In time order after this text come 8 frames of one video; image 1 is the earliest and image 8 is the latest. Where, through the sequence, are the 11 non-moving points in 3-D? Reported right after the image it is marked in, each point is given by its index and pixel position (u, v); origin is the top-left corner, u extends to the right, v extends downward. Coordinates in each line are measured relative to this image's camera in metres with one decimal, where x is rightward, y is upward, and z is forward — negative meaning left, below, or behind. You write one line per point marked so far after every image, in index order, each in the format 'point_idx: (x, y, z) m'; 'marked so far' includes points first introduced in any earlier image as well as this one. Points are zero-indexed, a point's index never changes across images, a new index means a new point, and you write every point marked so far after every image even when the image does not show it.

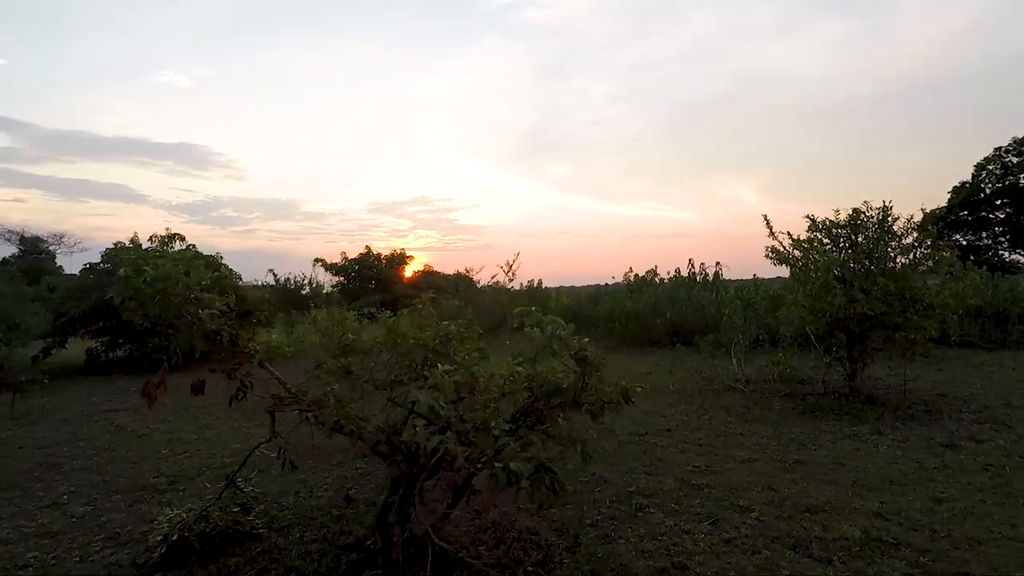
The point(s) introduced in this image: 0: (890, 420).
0: (+4.5, -1.6, +6.9) m
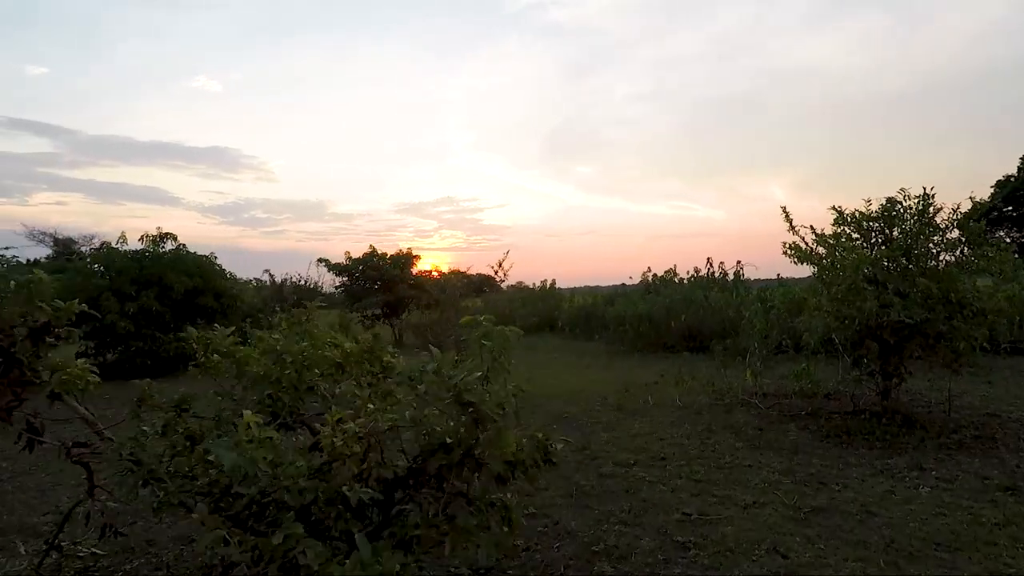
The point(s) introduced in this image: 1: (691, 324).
0: (+4.2, -1.6, +5.7) m
1: (+4.8, -1.0, +15.2) m
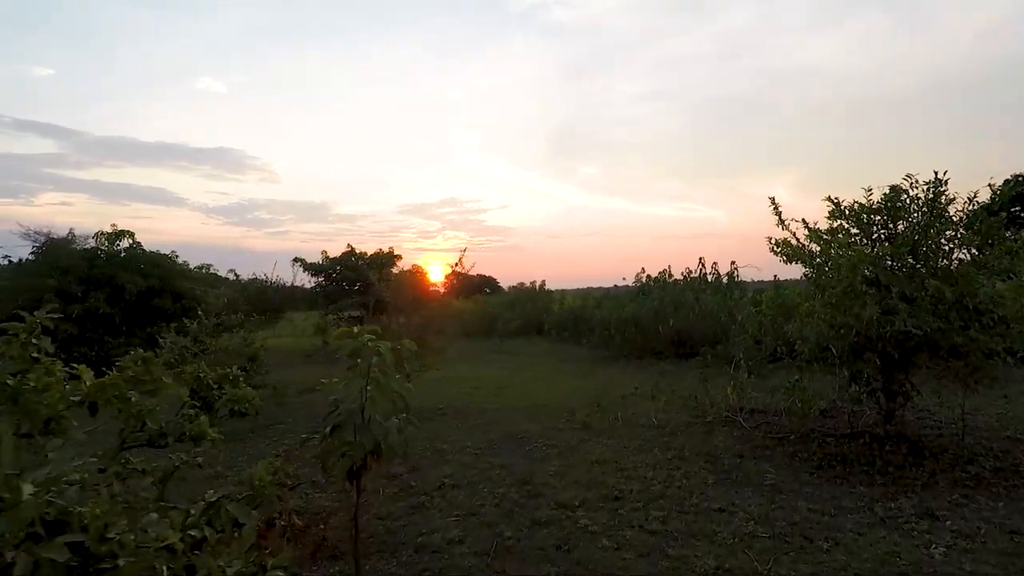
0: (+3.5, -1.7, +4.7) m
1: (+4.2, -1.0, +14.2) m
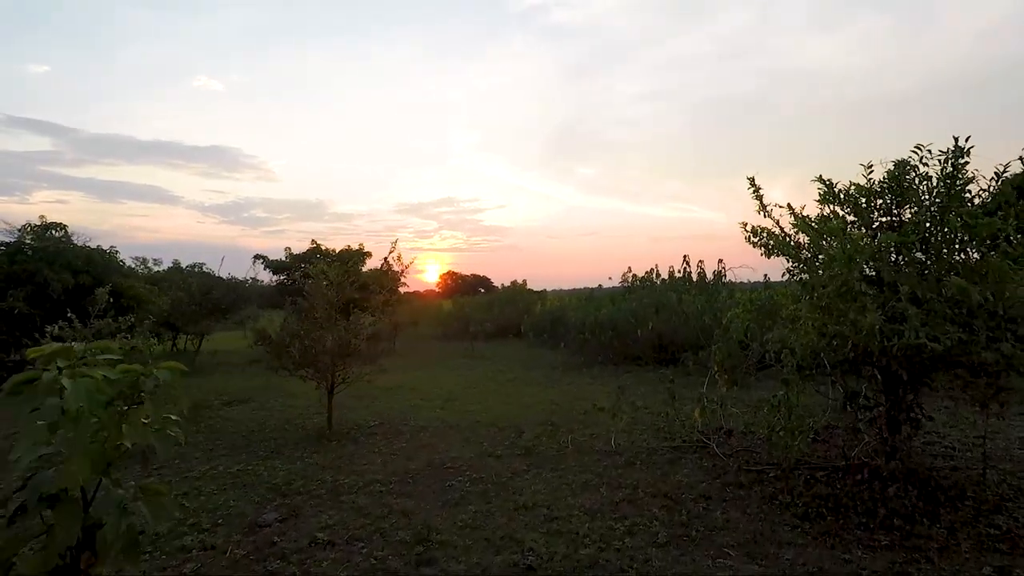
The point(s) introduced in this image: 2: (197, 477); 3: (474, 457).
0: (+2.8, -1.7, +3.5) m
1: (+3.4, -1.0, +13.0) m
2: (-3.1, -1.9, +5.7) m
3: (-0.4, -1.8, +6.1) m
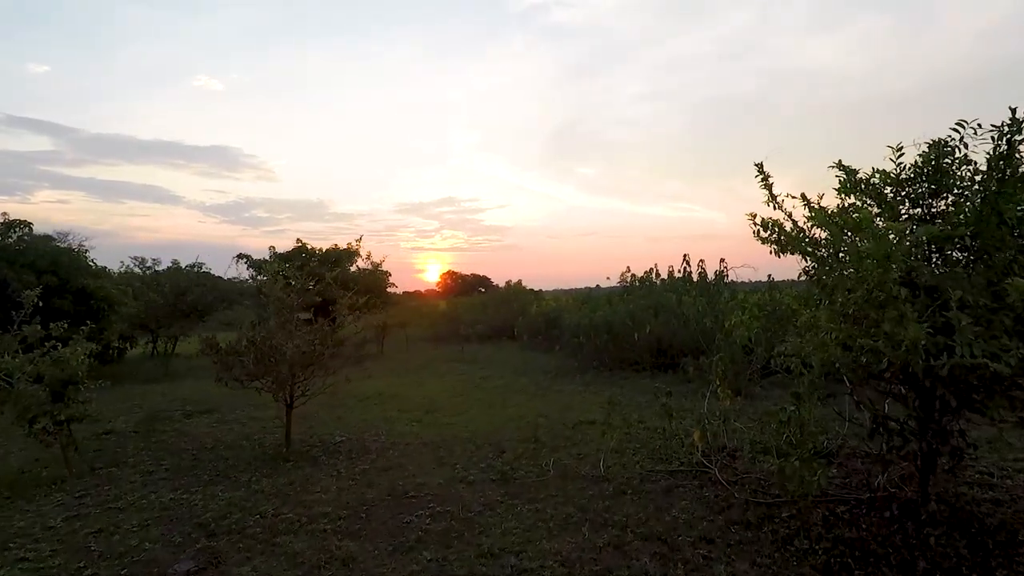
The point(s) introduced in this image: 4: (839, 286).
0: (+2.5, -1.7, +2.8) m
1: (+3.2, -1.0, +12.3) m
2: (-3.3, -1.9, +4.9) m
3: (-0.7, -1.8, +5.3) m
4: (+2.2, 0.0, +3.8) m
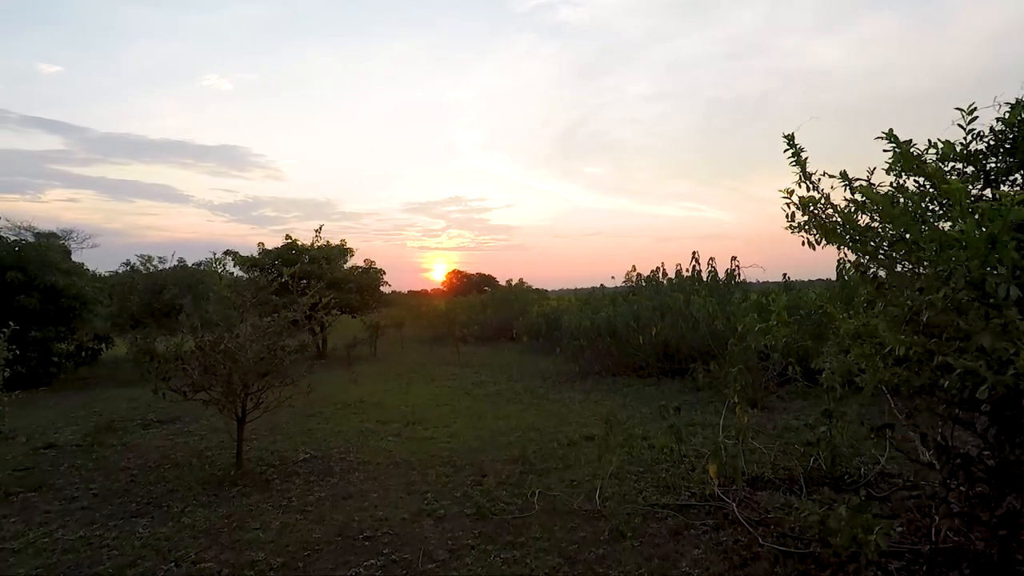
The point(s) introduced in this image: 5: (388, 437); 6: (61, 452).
0: (+2.3, -1.7, +1.9) m
1: (+3.1, -1.0, +11.3) m
2: (-3.5, -1.9, +4.1) m
3: (-0.8, -1.8, +4.5) m
4: (+2.0, 0.0, +2.9) m
5: (-1.6, -1.9, +7.2) m
6: (-5.2, -1.9, +6.7) m
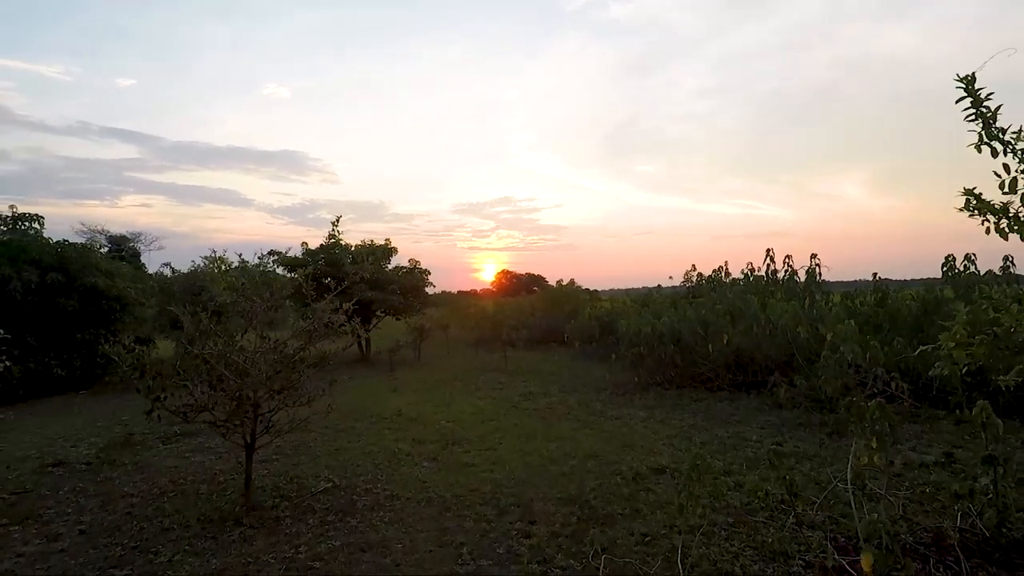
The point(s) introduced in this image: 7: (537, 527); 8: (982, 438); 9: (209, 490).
0: (+2.5, -1.7, +0.6) m
1: (+4.0, -1.0, +10.0) m
2: (-3.2, -1.9, +3.3) m
3: (-0.5, -1.8, +3.5) m
4: (+2.2, 0.0, +1.7) m
5: (-1.0, -1.9, +6.3) m
6: (-4.7, -1.9, +6.1) m
7: (+0.2, -1.8, +4.4) m
8: (+4.3, -1.3, +5.7) m
9: (-2.8, -1.9, +5.3) m
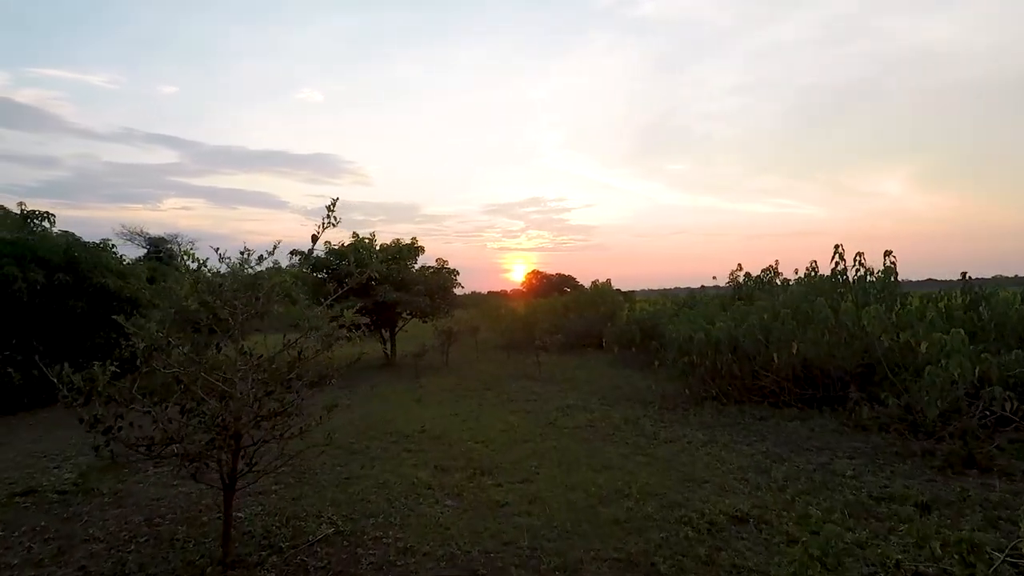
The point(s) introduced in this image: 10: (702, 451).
0: (+2.5, -1.7, -0.6) m
1: (+4.5, -1.1, +8.7) m
2: (-3.0, -1.9, +2.4) m
3: (-0.3, -1.8, +2.4) m
4: (+2.3, 0.0, +0.5) m
5: (-0.6, -1.9, +5.2) m
6: (-4.3, -1.9, +5.2) m
7: (+0.5, -1.8, +3.3) m
8: (+4.6, -1.4, +4.4) m
9: (-2.5, -1.9, +4.4) m
10: (+2.1, -1.8, +6.4) m
